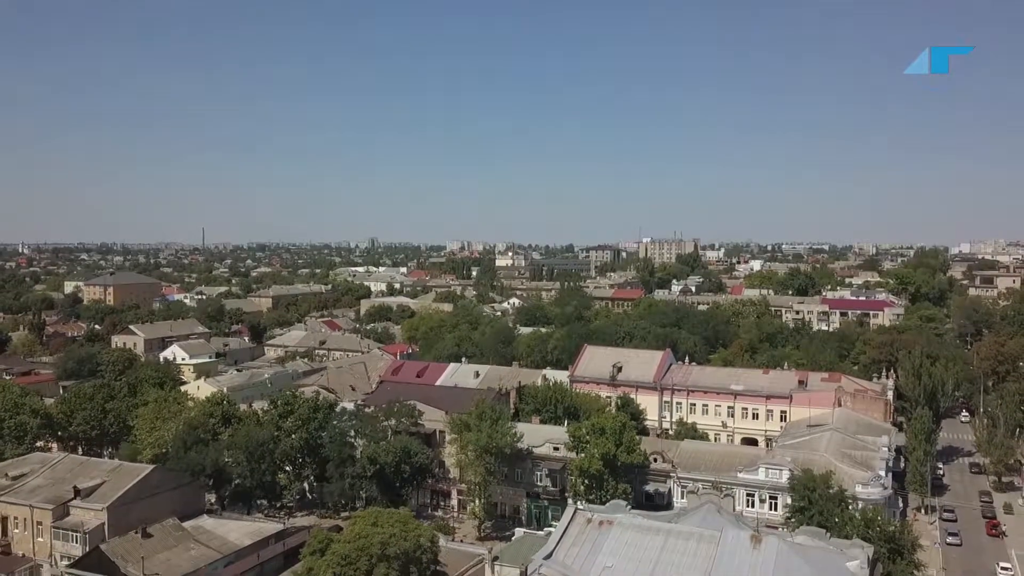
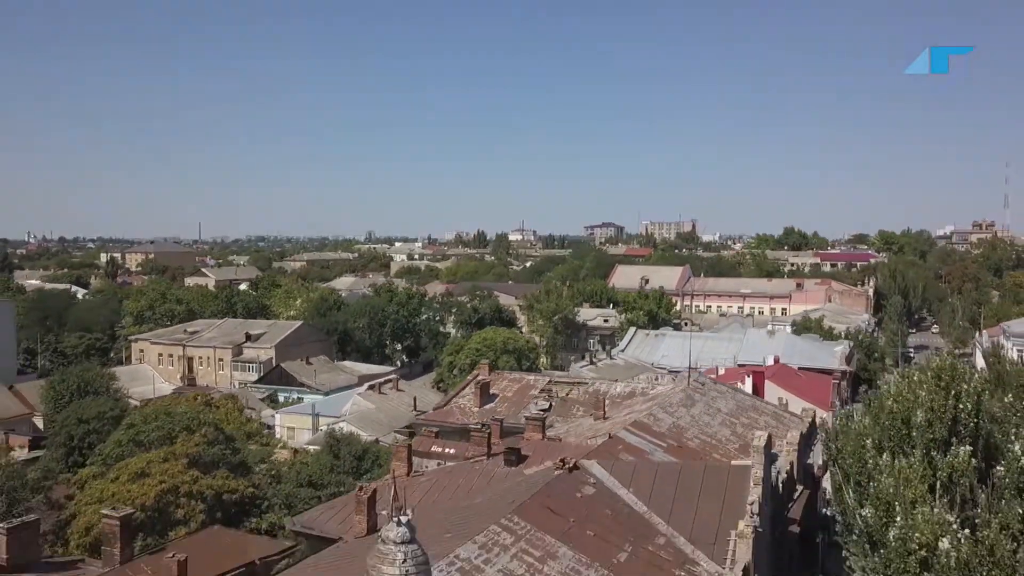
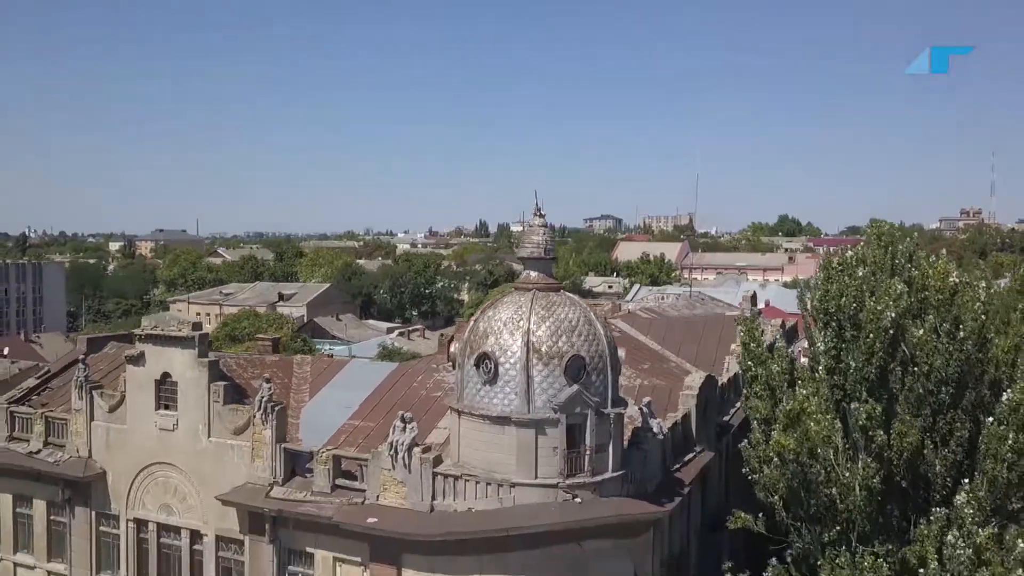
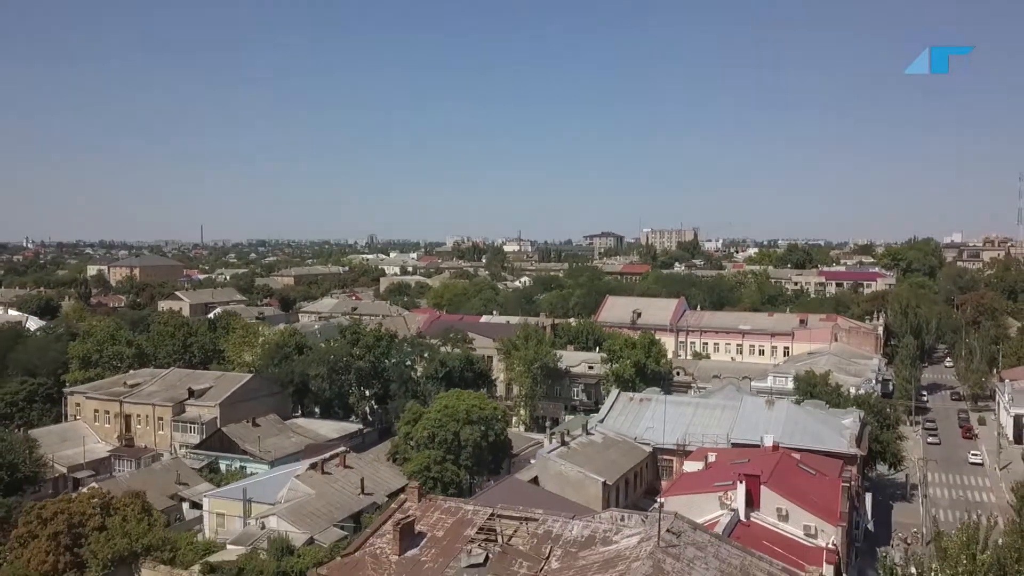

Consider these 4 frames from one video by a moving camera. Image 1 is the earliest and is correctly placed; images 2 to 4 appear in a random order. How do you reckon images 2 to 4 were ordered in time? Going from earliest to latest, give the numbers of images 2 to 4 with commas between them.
4, 2, 3
